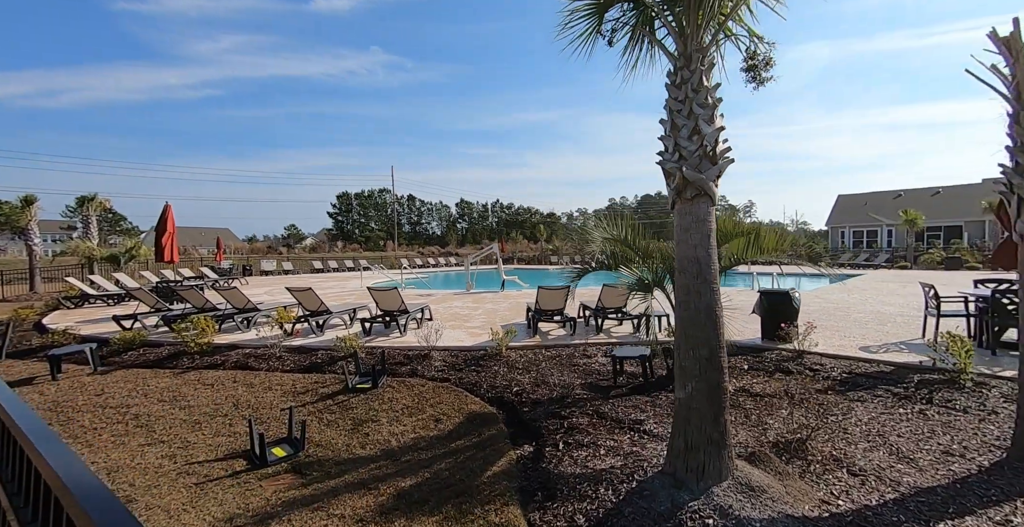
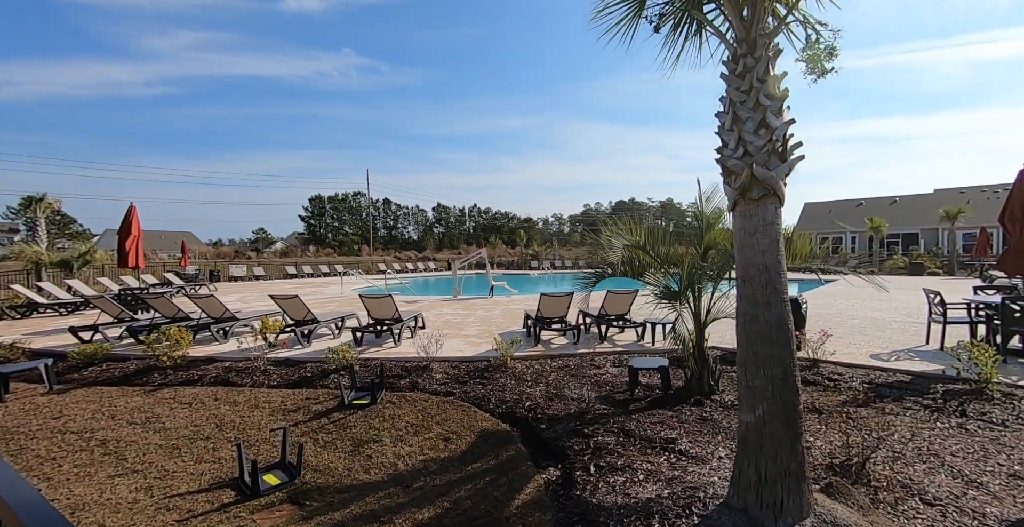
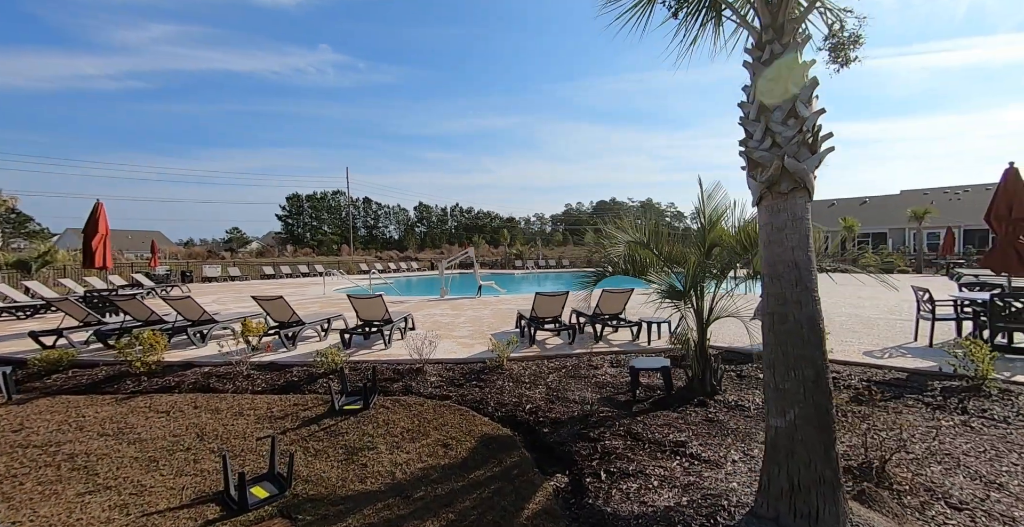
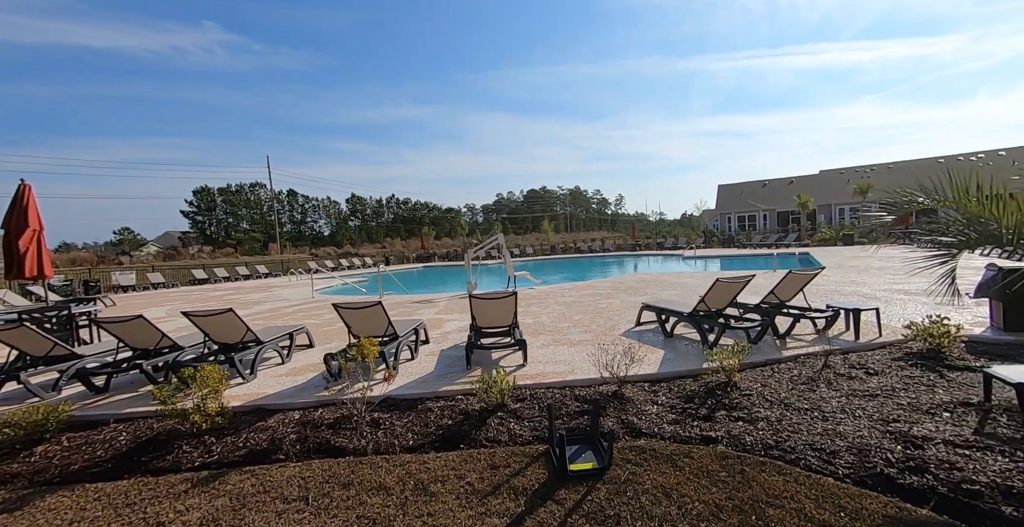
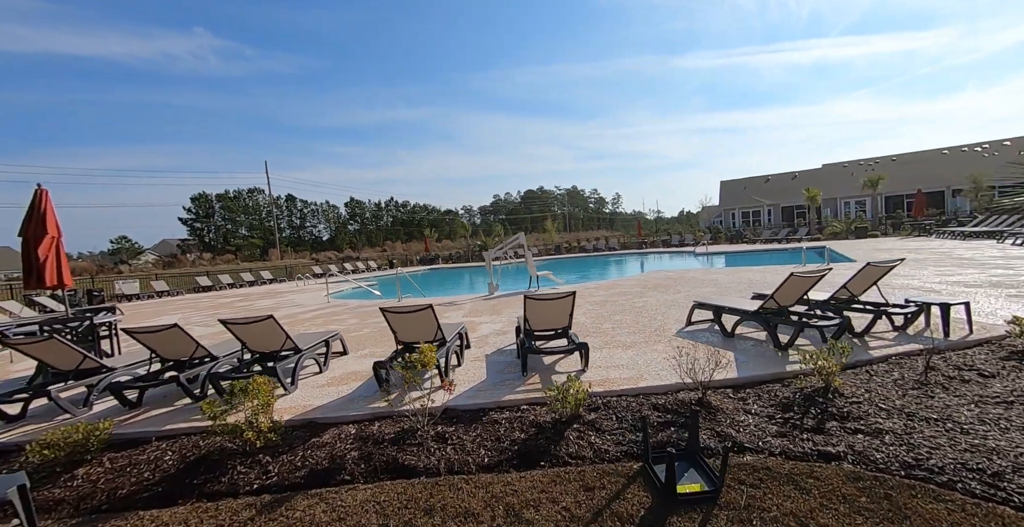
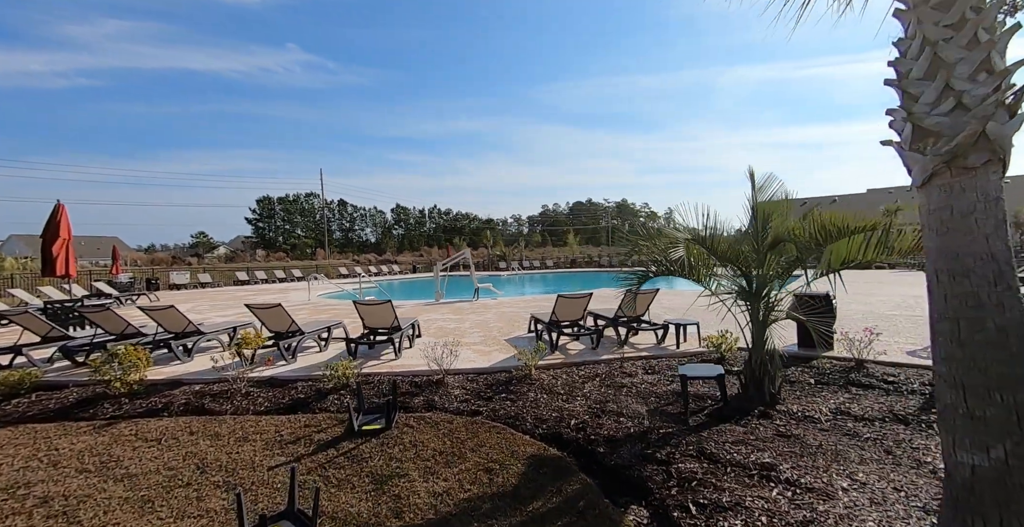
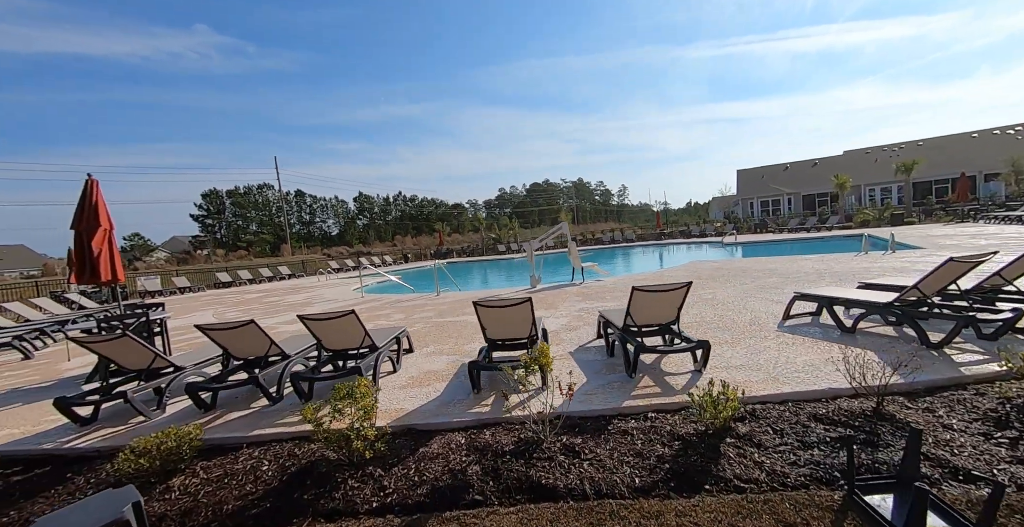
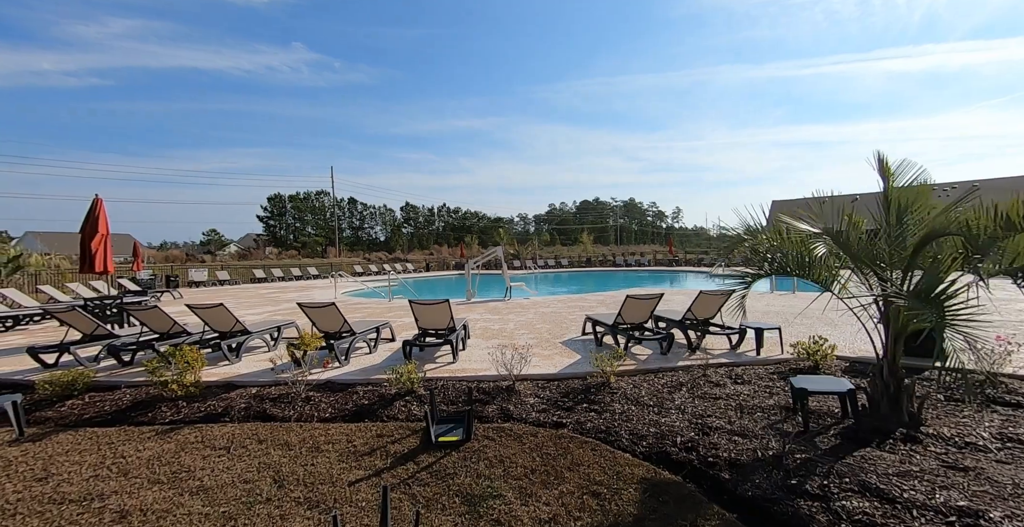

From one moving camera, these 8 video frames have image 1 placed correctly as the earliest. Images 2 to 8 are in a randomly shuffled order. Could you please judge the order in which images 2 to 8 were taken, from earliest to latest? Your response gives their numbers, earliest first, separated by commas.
2, 3, 6, 8, 4, 5, 7
